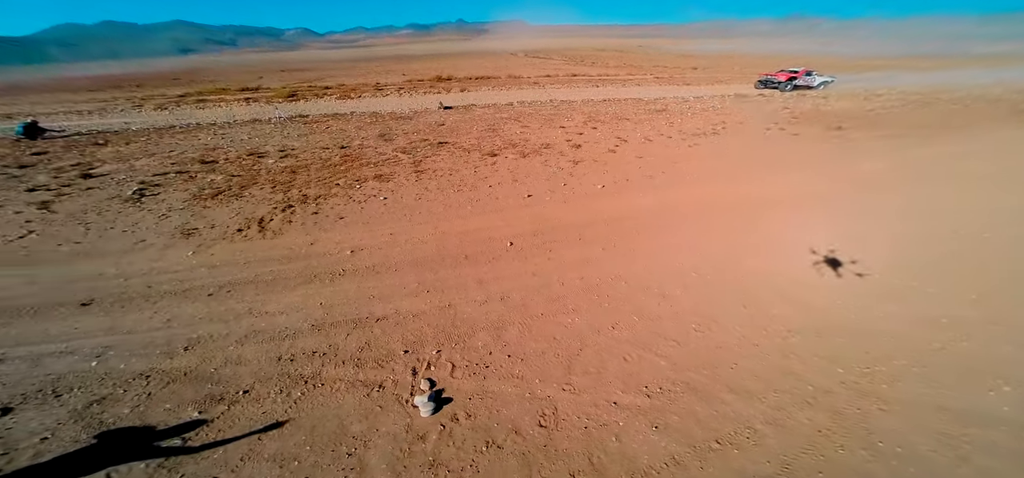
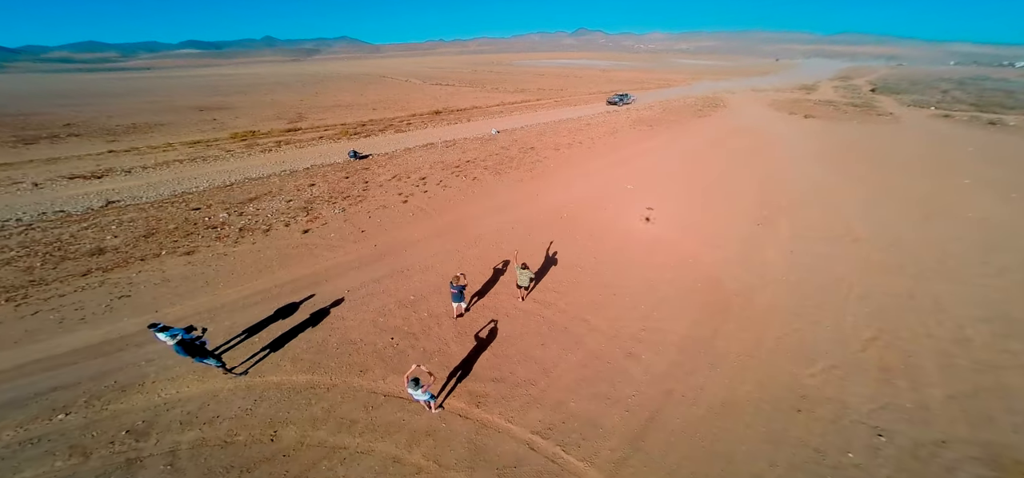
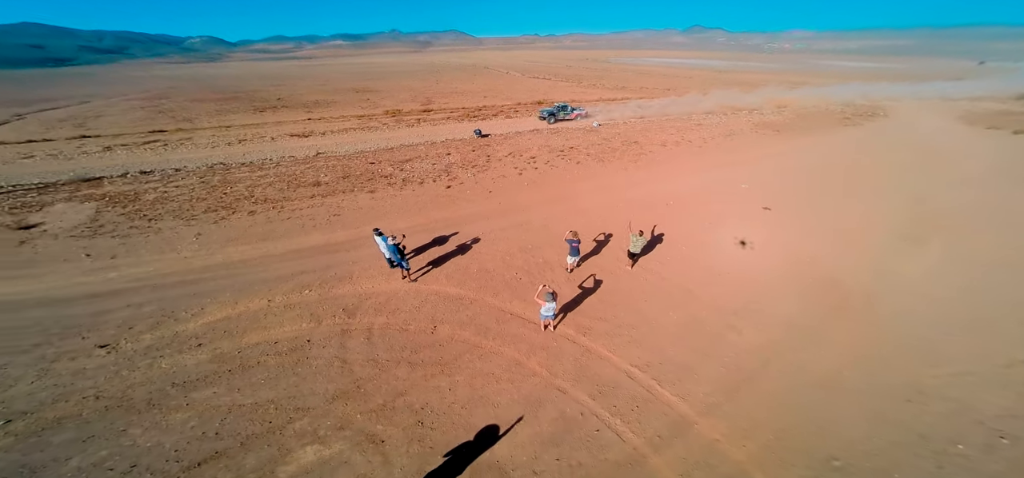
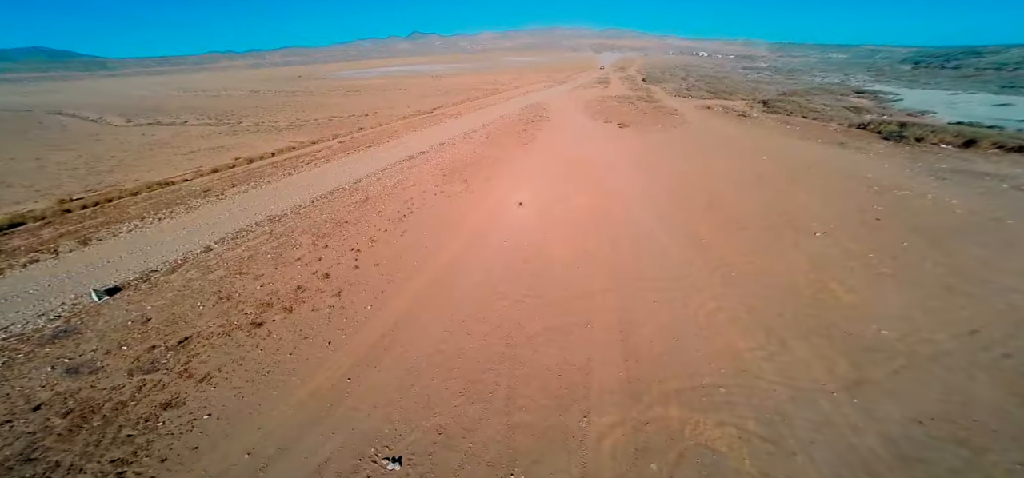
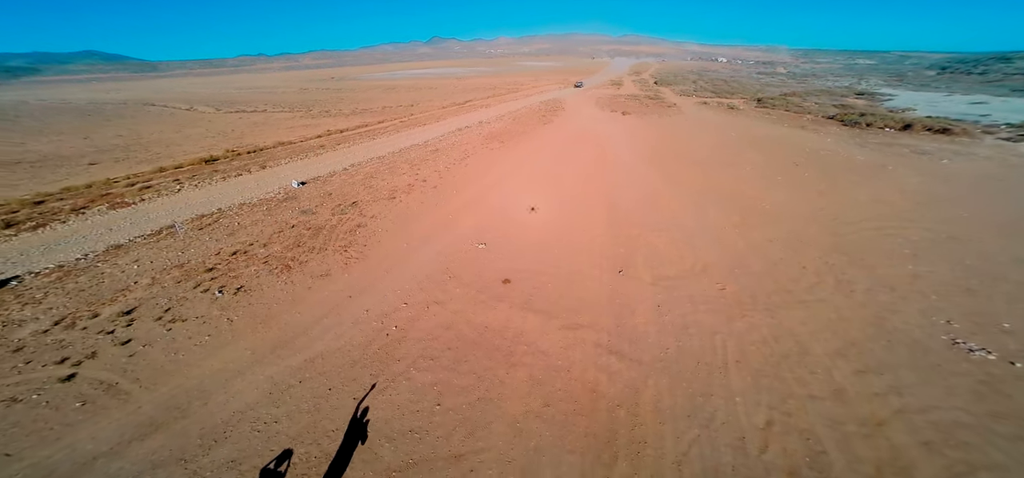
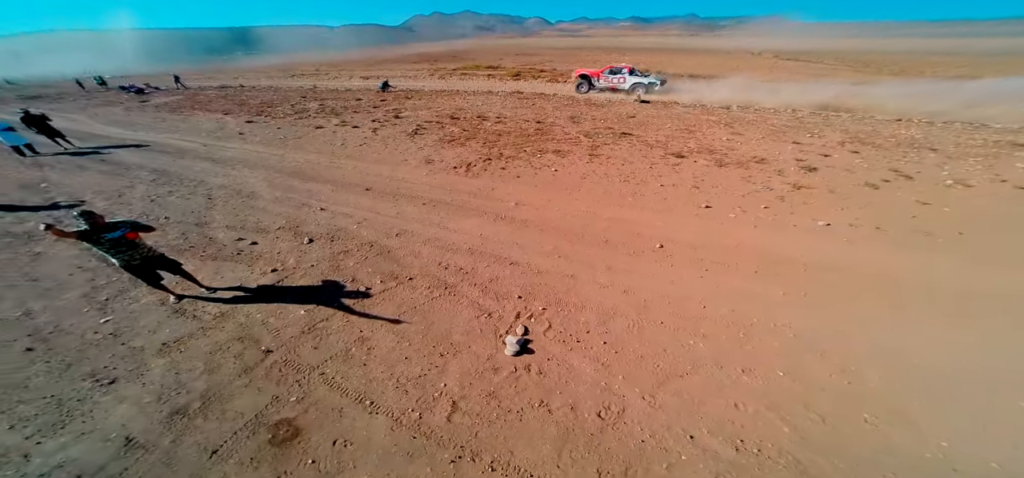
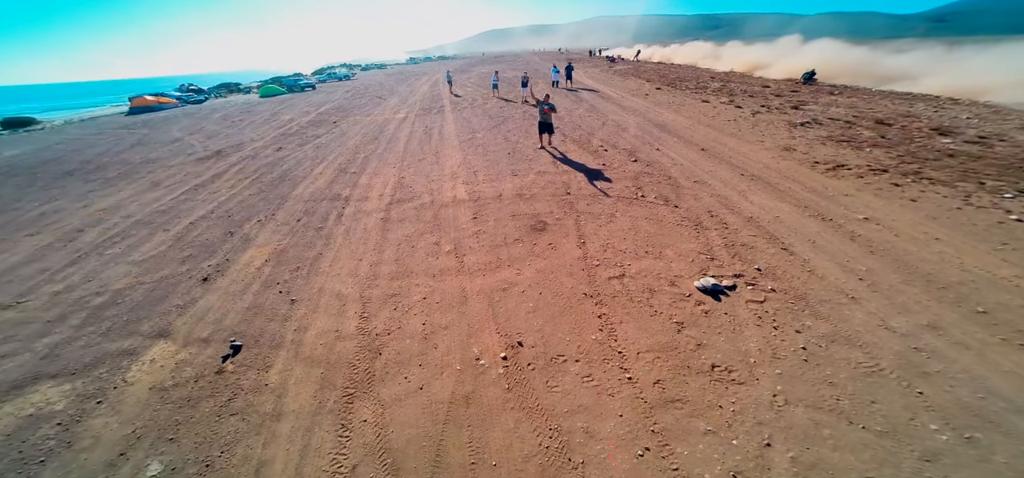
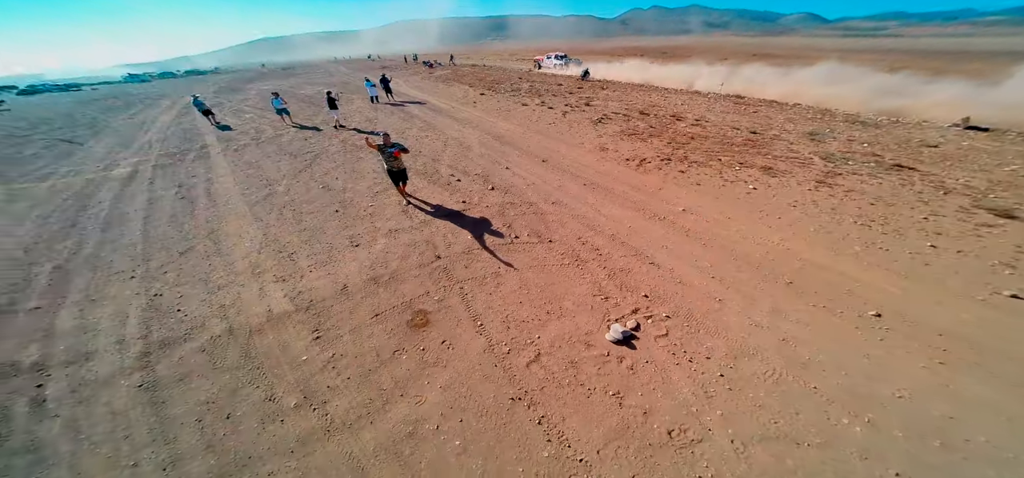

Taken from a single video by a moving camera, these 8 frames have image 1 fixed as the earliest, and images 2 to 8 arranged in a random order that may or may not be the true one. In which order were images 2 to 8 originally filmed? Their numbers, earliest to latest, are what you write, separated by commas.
6, 8, 7, 4, 5, 2, 3
